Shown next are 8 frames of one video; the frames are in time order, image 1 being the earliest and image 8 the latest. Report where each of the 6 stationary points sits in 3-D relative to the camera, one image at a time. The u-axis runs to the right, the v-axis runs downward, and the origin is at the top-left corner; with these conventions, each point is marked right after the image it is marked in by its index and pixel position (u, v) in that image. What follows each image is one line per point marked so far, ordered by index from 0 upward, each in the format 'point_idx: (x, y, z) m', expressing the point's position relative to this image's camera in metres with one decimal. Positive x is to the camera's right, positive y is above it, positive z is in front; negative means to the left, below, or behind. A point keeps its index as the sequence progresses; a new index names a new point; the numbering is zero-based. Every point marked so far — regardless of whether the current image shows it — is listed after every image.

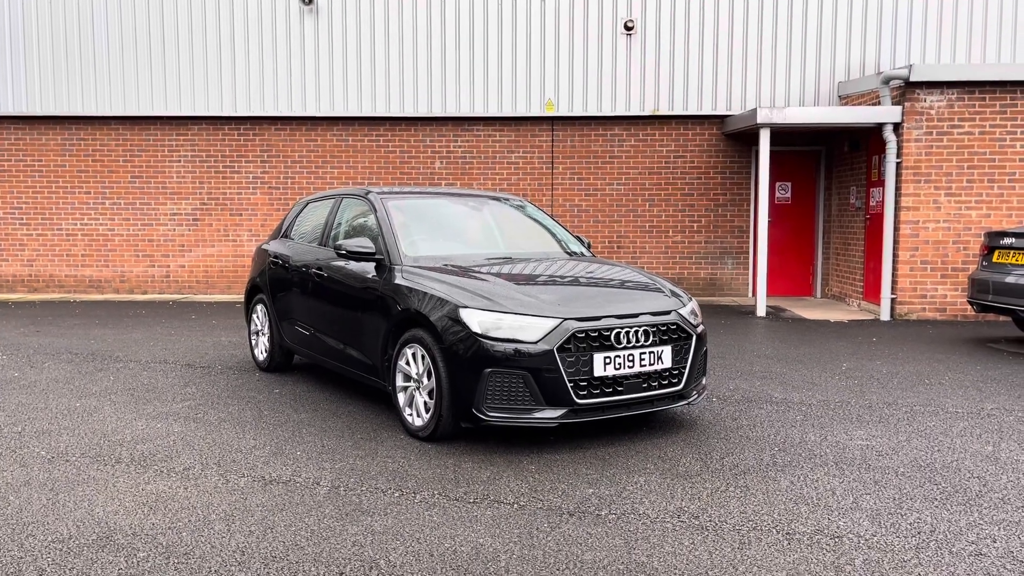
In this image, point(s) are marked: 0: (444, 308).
0: (-0.4, -0.1, +4.6) m
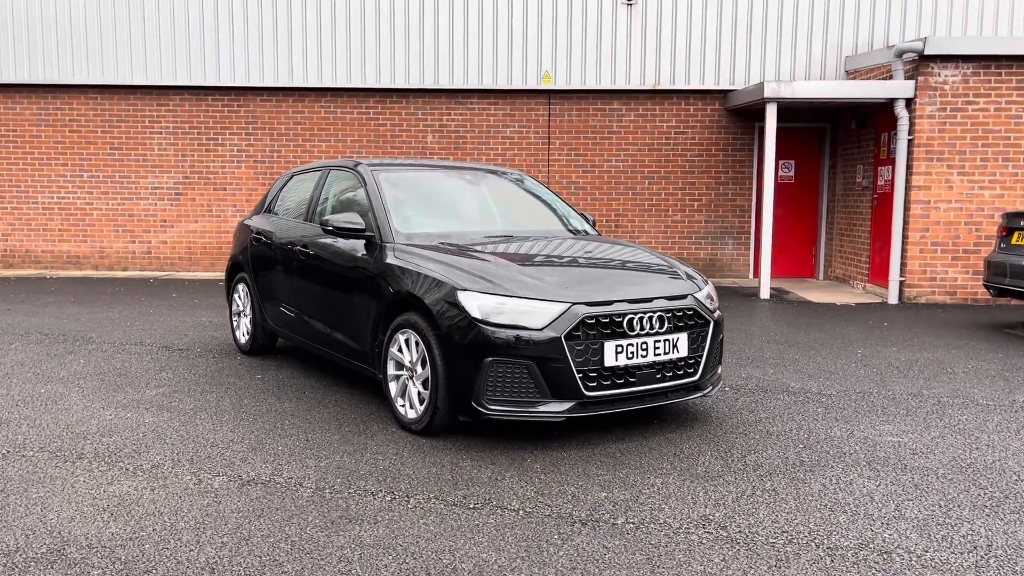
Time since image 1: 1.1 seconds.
0: (-0.3, 0.0, +4.2) m
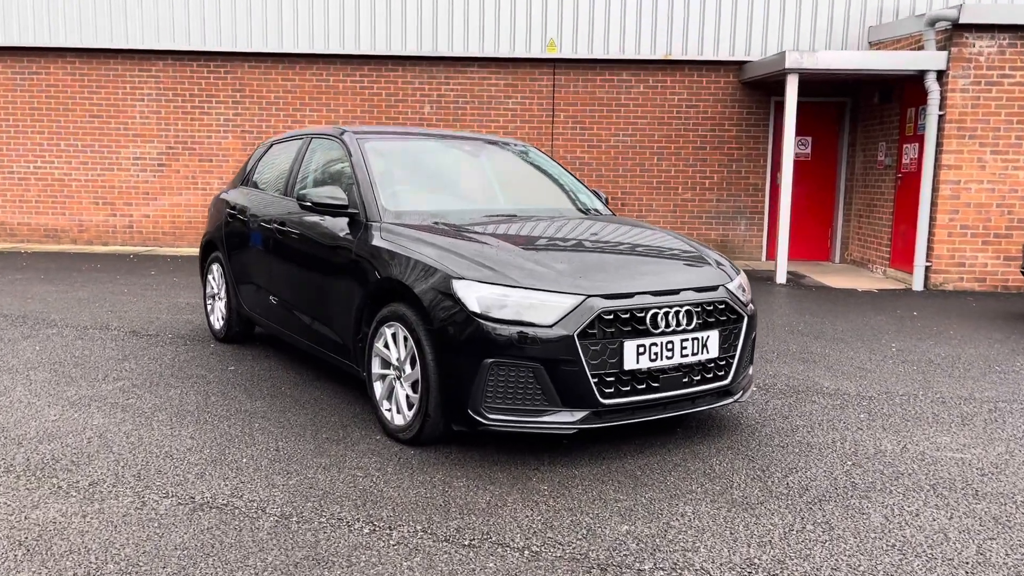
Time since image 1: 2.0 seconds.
0: (-0.3, 0.0, +3.6) m
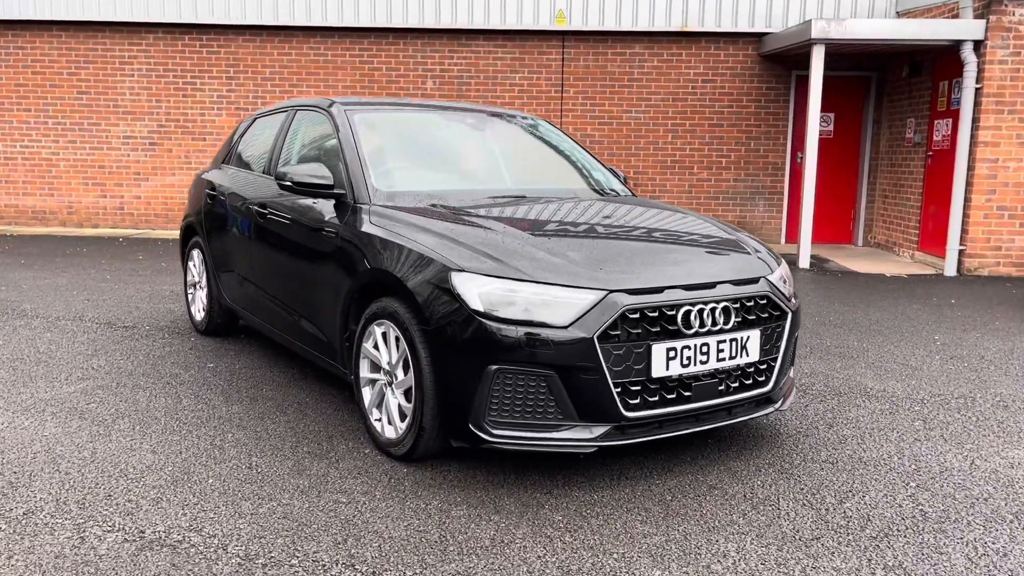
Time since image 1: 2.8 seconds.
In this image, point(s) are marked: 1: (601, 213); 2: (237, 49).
0: (-0.3, +0.1, +3.1) m
1: (+0.4, +0.3, +3.9) m
2: (-3.4, +3.0, +10.9) m
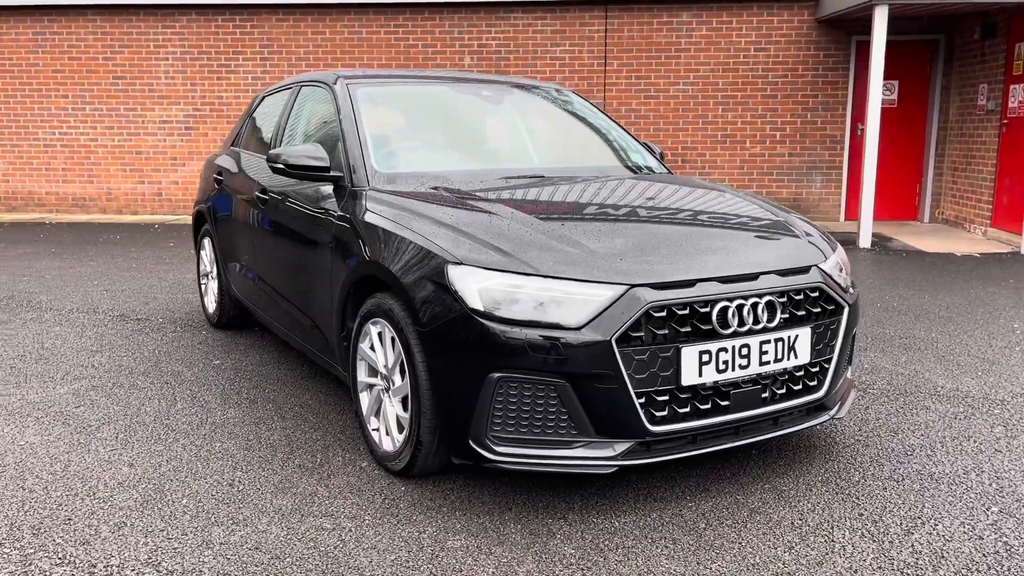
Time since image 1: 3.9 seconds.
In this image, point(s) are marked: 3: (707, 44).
0: (-0.3, +0.1, +2.7) m
1: (+0.5, +0.4, +3.4) m
2: (-2.9, +3.1, +10.6) m
3: (+2.2, +2.8, +10.0) m
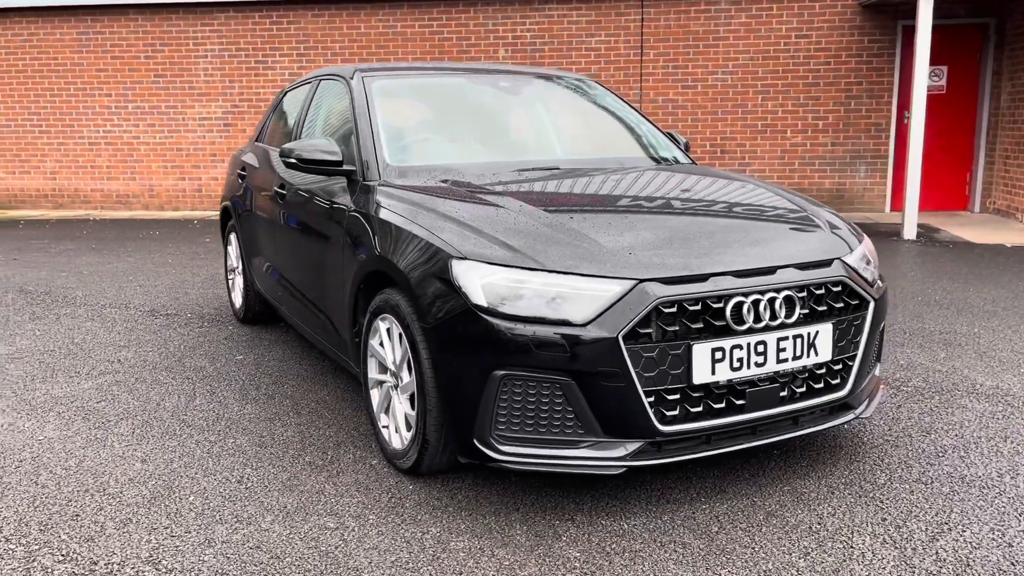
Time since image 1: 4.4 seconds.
0: (-0.3, +0.1, +2.7) m
1: (+0.5, +0.4, +3.3) m
2: (-2.5, +3.2, +10.6) m
3: (+2.6, +2.9, +9.8) m
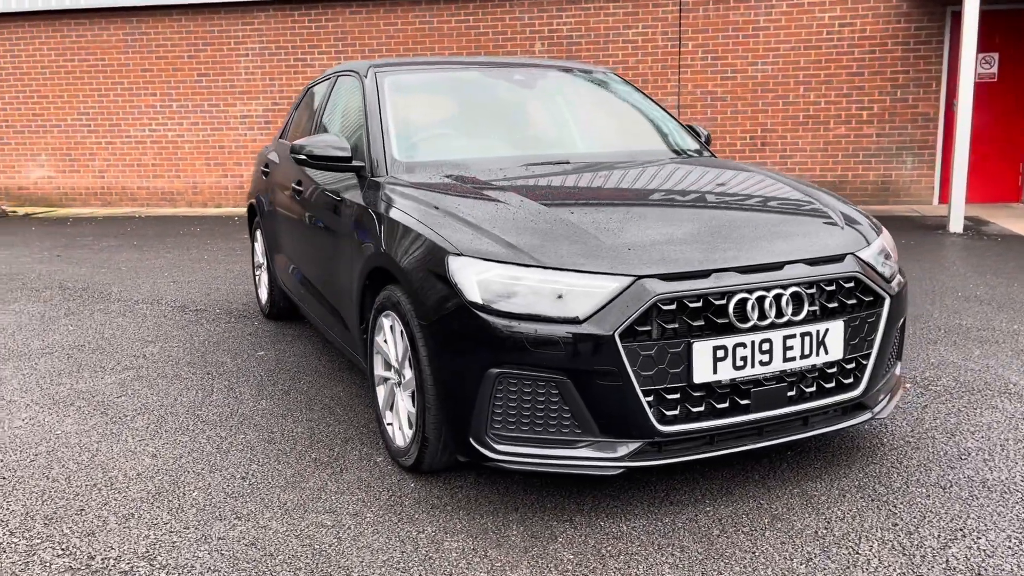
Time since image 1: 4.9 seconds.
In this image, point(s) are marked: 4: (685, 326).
0: (-0.3, +0.1, +2.6) m
1: (+0.6, +0.4, +3.3) m
2: (-2.1, +3.2, +10.7) m
3: (+3.0, +2.9, +9.6) m
4: (+0.5, -0.1, +2.4) m
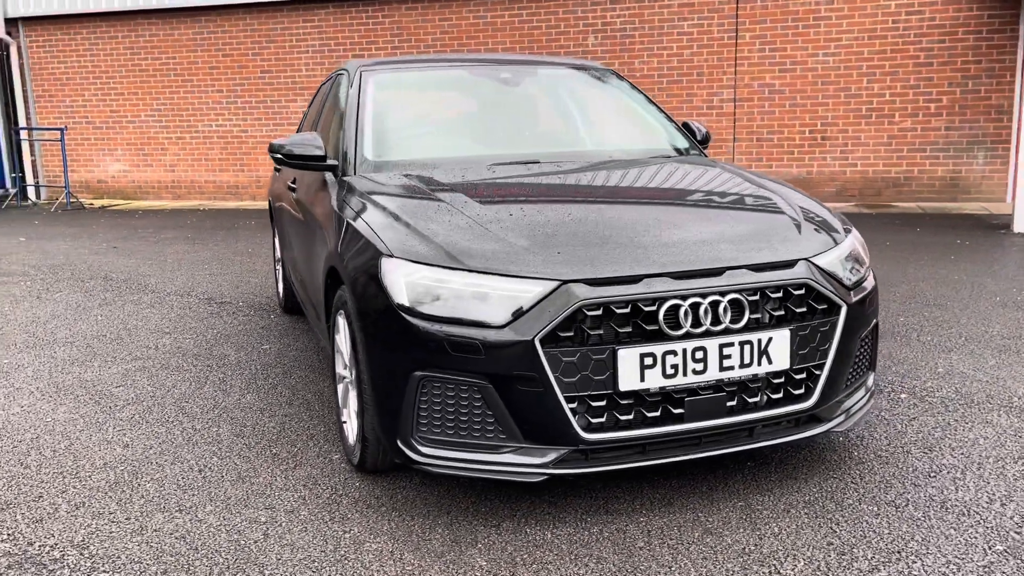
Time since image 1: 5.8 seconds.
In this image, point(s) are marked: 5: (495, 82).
0: (-0.4, +0.1, +2.6) m
1: (+0.5, +0.4, +3.2) m
2: (-1.4, +3.3, +10.8) m
3: (+3.5, +2.9, +9.2) m
4: (+0.3, -0.1, +2.3) m
5: (0.0, +0.9, +3.9) m
